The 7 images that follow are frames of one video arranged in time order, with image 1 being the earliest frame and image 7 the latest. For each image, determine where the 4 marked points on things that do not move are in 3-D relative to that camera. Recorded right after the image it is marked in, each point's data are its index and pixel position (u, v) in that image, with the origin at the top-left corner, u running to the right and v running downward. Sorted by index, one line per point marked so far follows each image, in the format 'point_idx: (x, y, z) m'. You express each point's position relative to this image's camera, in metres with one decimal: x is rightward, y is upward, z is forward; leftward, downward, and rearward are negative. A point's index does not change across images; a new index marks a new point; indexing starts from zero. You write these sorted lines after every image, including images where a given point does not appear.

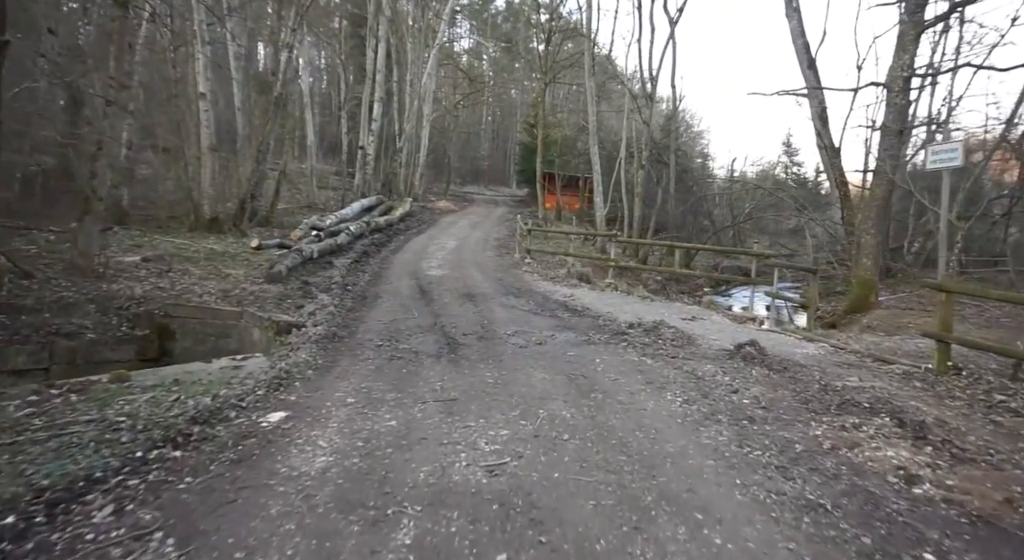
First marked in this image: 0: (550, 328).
0: (+0.5, -0.7, +7.1) m
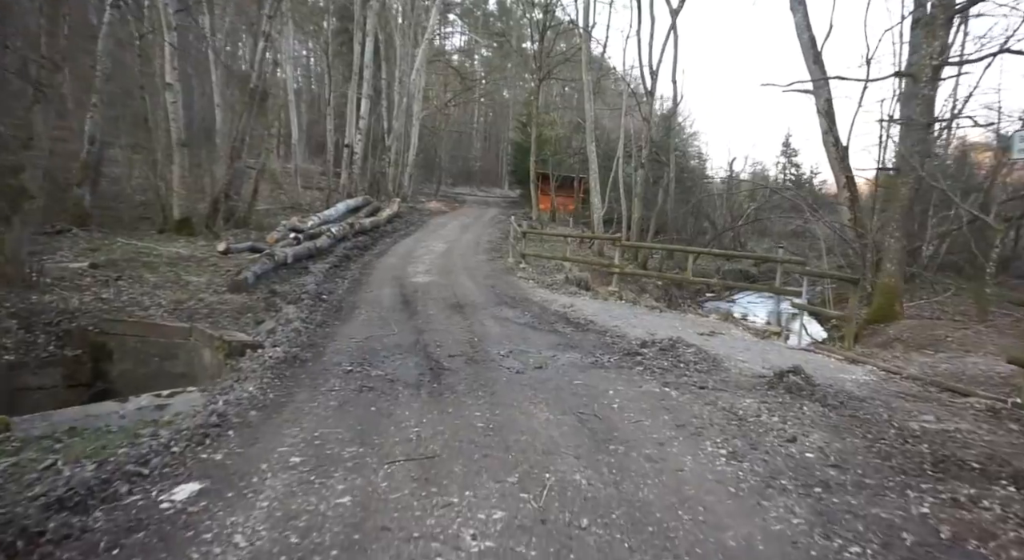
0: (+0.4, -0.8, +6.2) m
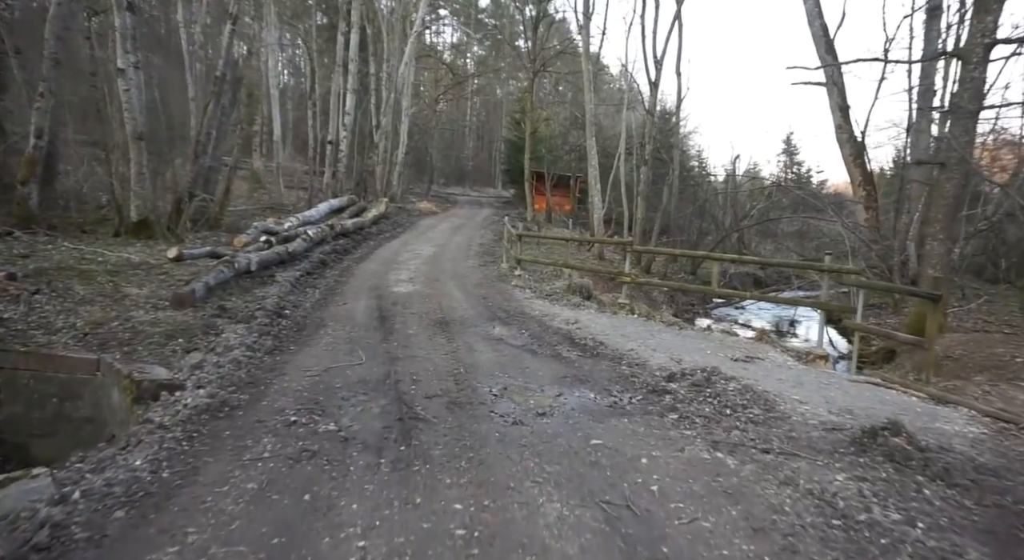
0: (+0.4, -1.0, +5.0) m
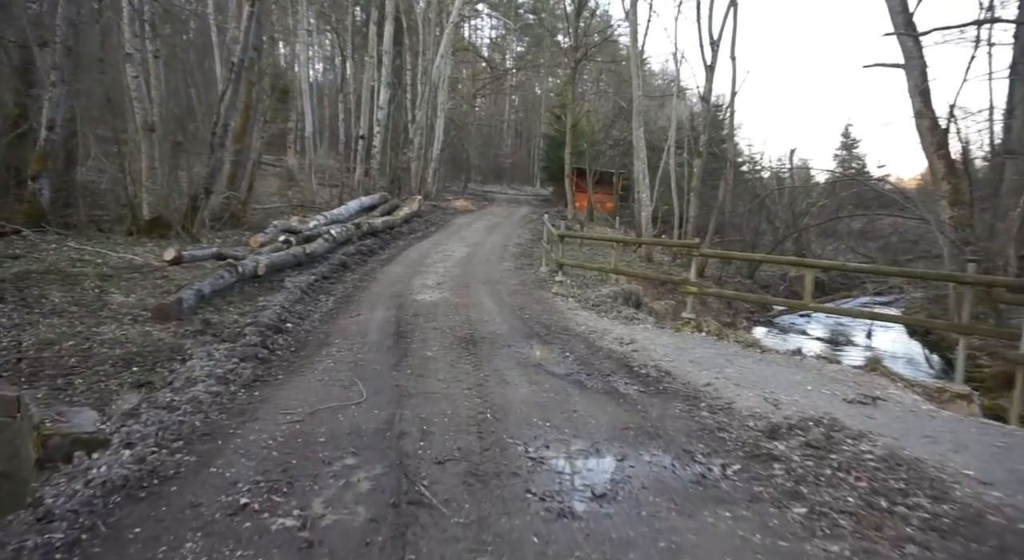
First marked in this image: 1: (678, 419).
0: (+0.7, -1.1, +3.6) m
1: (+1.3, -1.0, +4.2) m
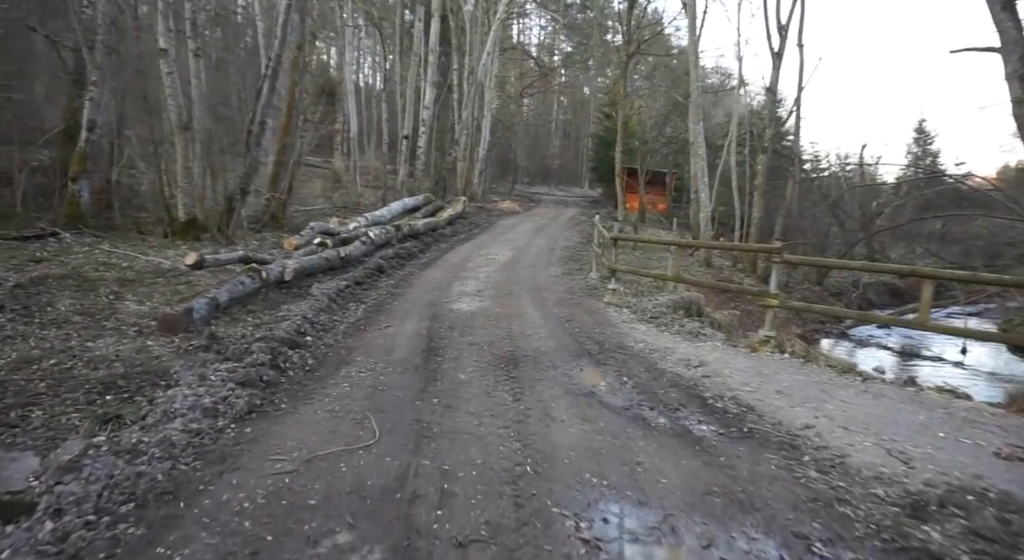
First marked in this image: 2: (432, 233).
0: (+0.9, -1.2, +2.7) m
1: (+1.6, -1.1, +3.2) m
2: (-2.5, +1.5, +16.2) m
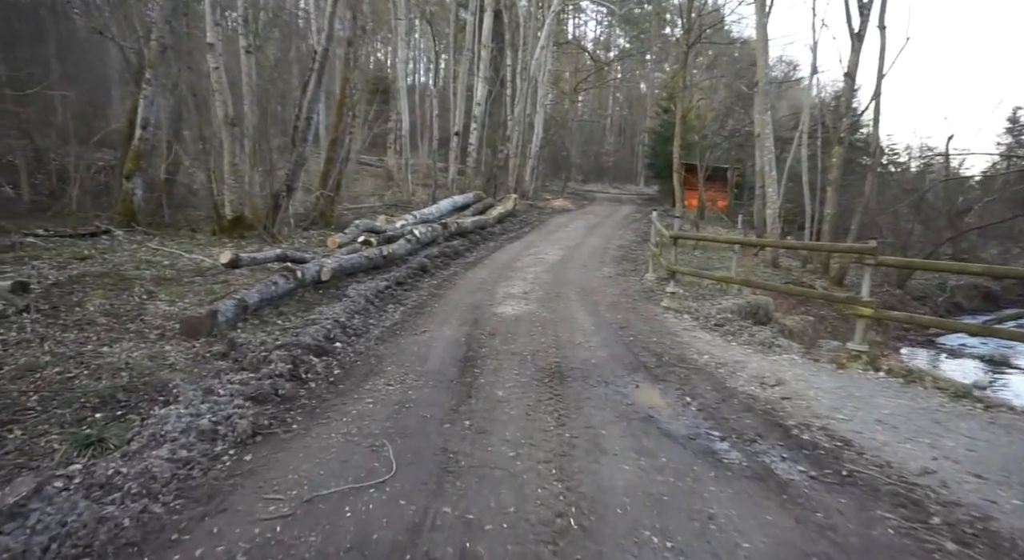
0: (+1.1, -1.2, +2.0) m
1: (+1.8, -1.2, +2.4) m
2: (-1.0, +1.5, +15.7) m
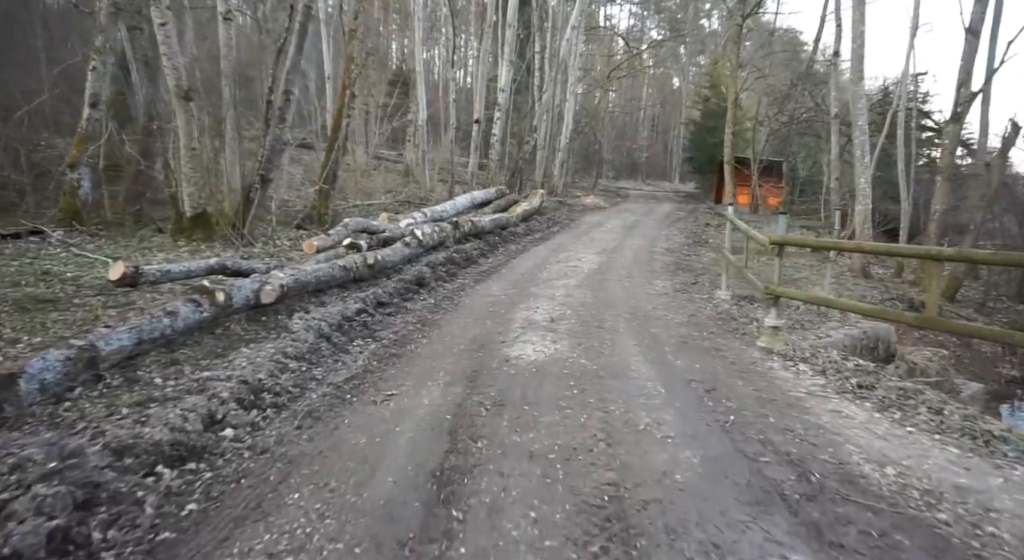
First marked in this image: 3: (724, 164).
0: (+1.0, -1.5, -0.4) m
1: (+1.7, -1.5, 0.0) m
2: (-0.3, +1.3, +13.4) m
3: (+7.3, +4.0, +18.2) m
